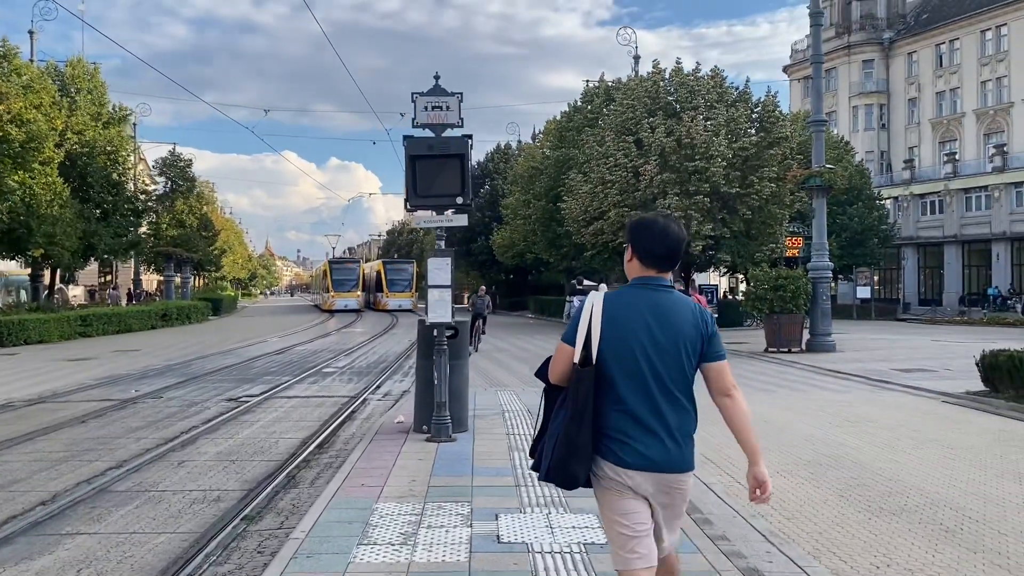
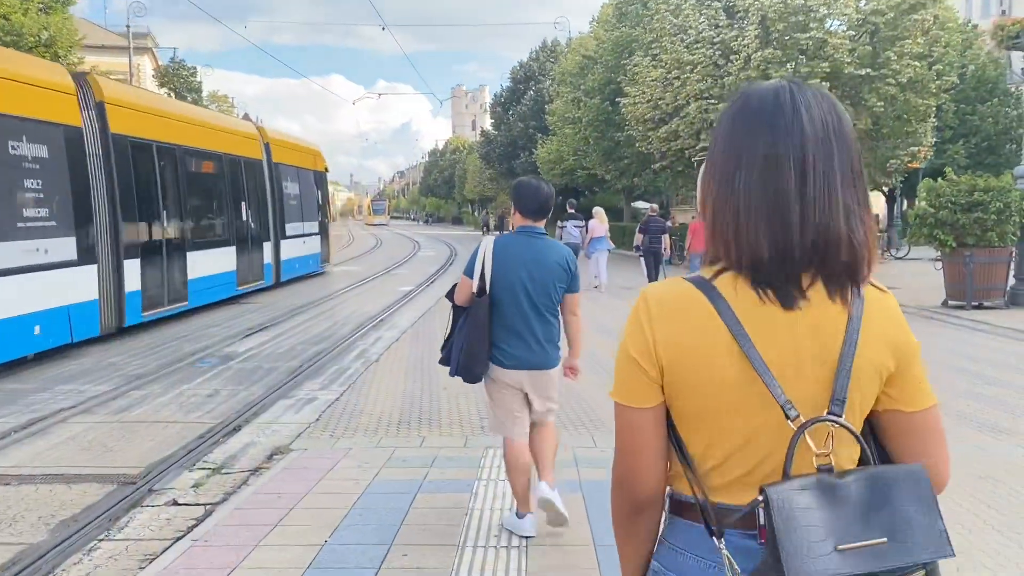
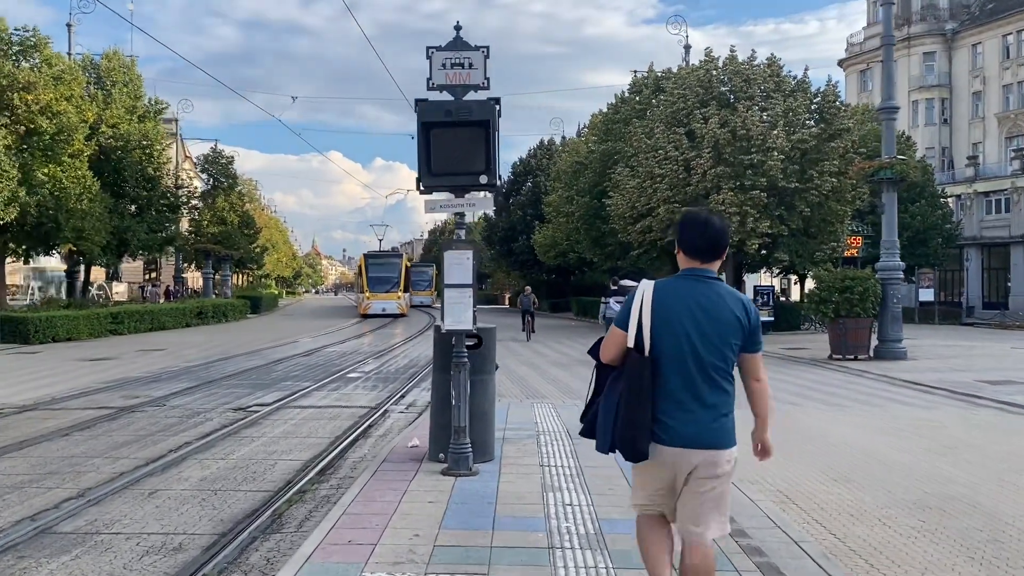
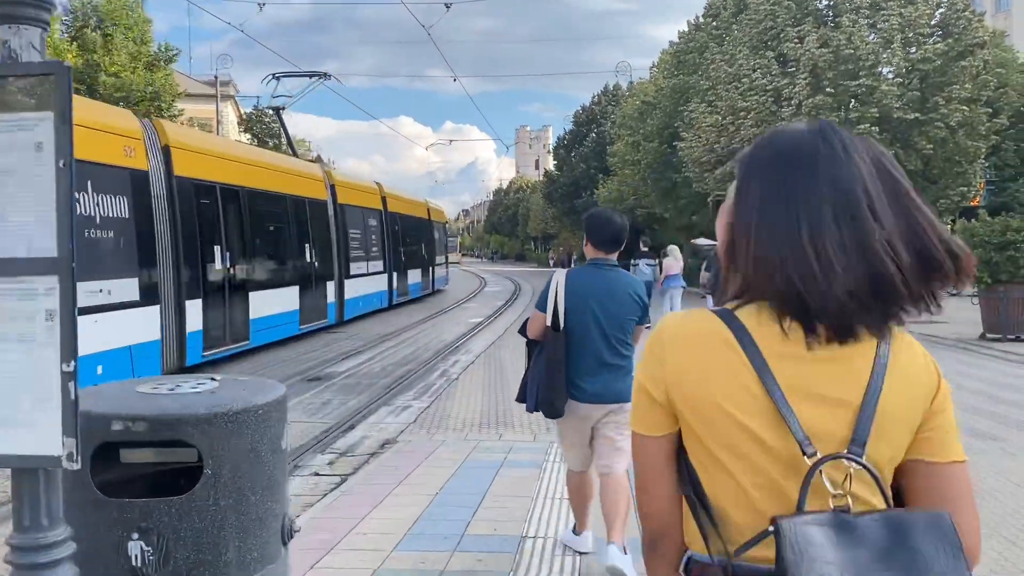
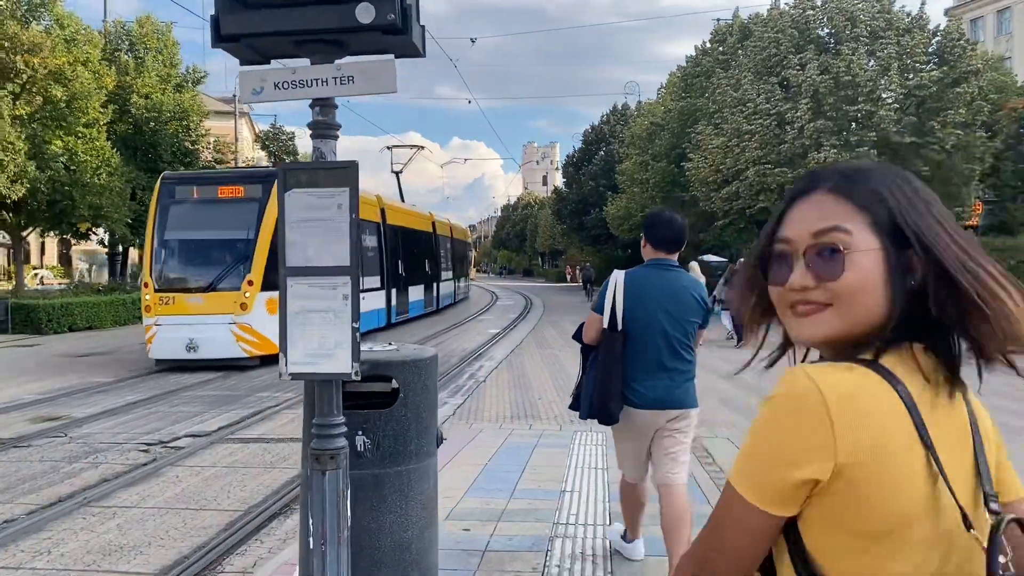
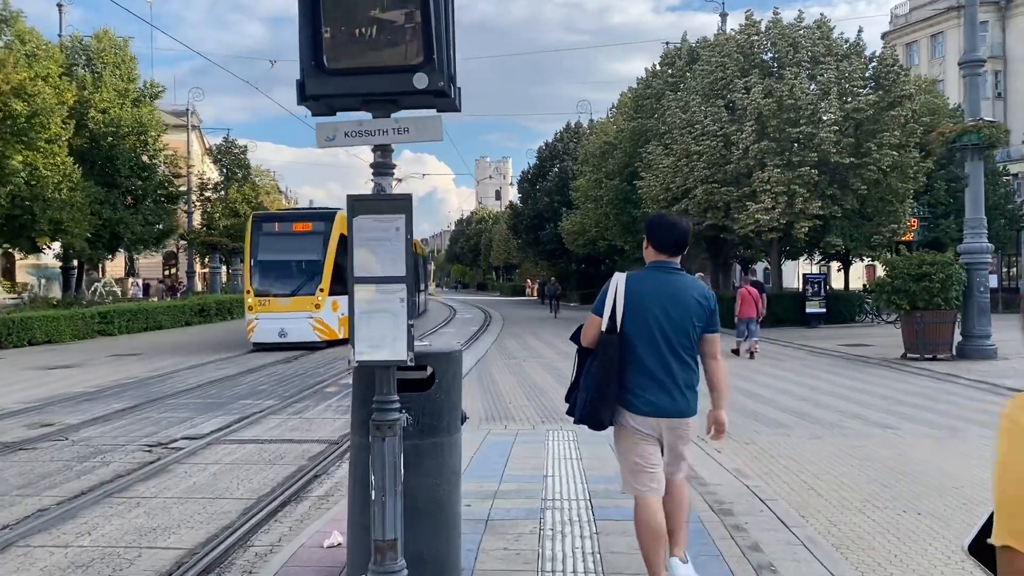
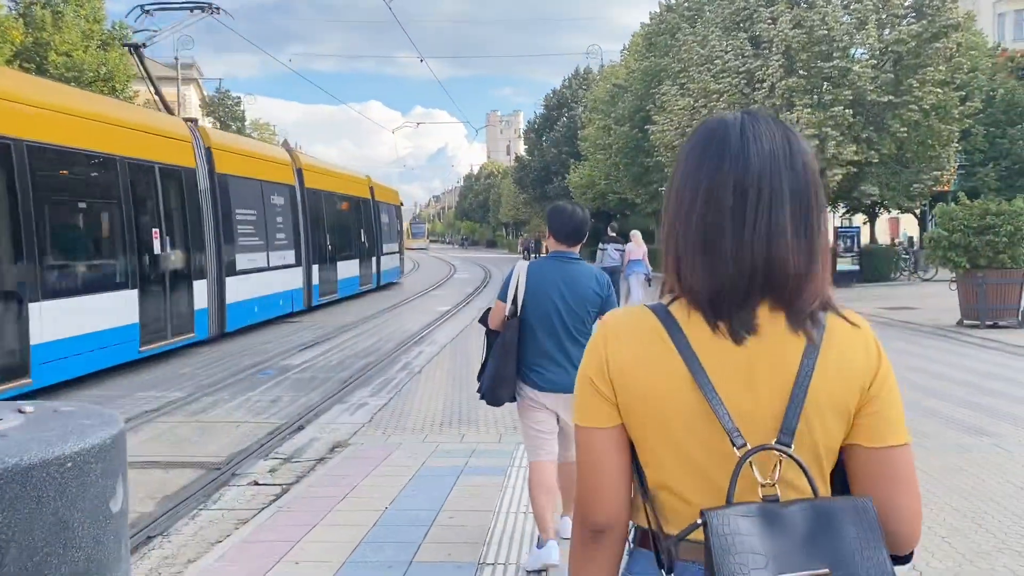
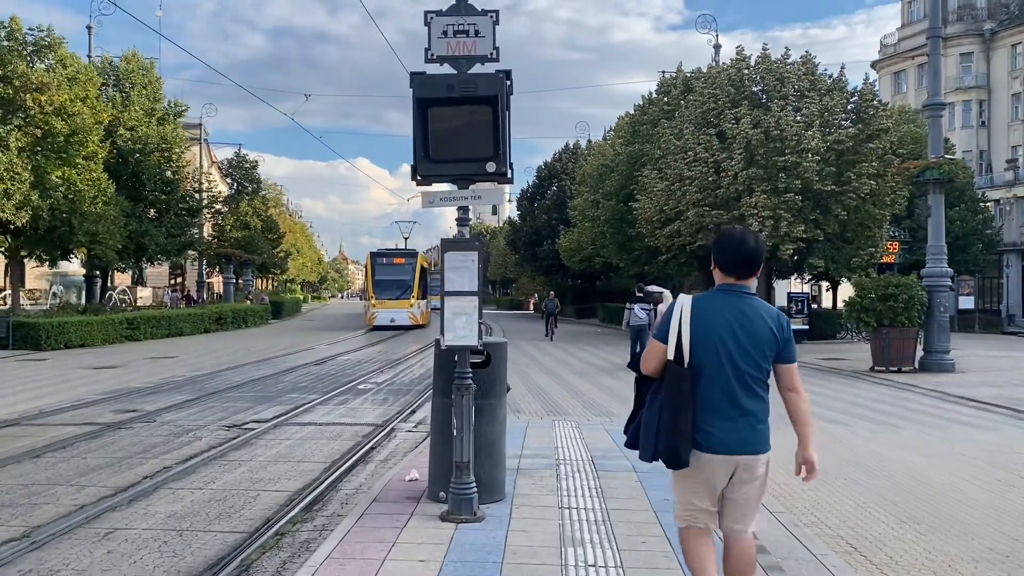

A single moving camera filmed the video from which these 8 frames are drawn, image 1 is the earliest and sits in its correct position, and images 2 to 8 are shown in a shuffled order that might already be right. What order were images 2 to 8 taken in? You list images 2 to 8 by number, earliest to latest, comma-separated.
3, 8, 6, 5, 4, 7, 2
